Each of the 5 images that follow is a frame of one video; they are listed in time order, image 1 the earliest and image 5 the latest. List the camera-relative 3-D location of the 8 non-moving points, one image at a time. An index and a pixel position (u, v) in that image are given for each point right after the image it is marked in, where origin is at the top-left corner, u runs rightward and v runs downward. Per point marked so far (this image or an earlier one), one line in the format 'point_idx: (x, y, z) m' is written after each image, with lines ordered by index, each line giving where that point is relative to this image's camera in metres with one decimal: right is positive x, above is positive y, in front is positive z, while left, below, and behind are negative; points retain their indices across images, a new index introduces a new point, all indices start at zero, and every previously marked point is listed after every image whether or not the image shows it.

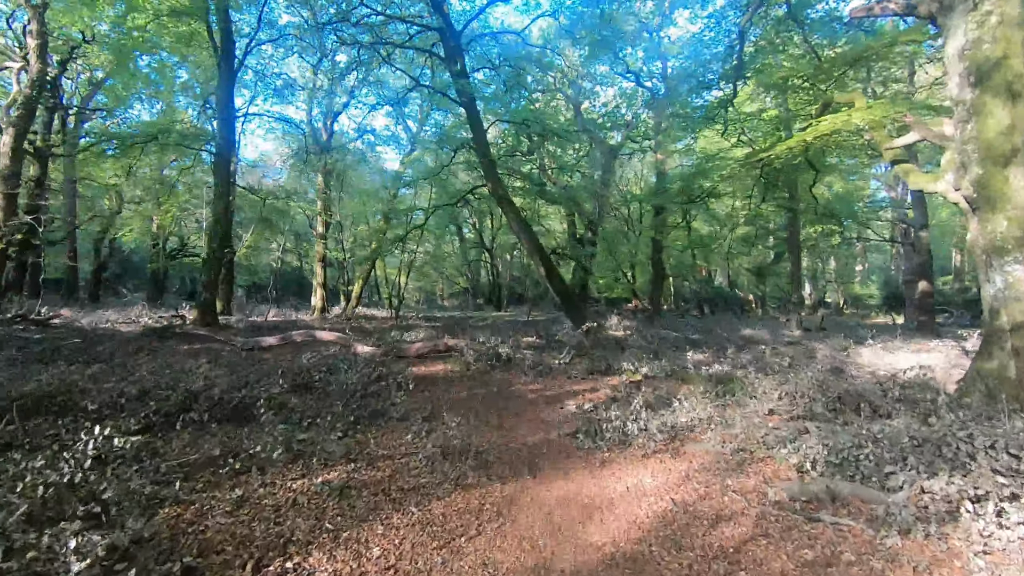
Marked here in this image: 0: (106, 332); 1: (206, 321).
0: (-7.5, -0.8, +9.8) m
1: (-6.7, -0.7, +11.6) m
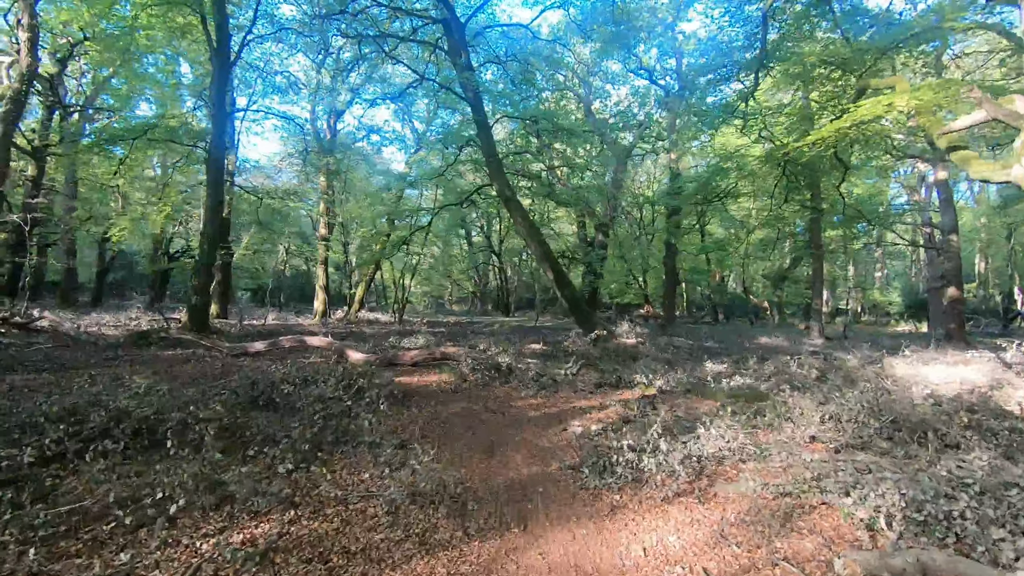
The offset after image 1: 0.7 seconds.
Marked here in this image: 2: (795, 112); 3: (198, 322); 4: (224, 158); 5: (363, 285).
0: (-7.4, -0.9, +9.3) m
1: (-6.6, -0.8, +11.1) m
2: (+5.4, +3.3, +10.2) m
3: (-6.5, -0.7, +11.1) m
4: (-6.2, +2.9, +11.6) m
5: (-5.3, +0.1, +19.0) m
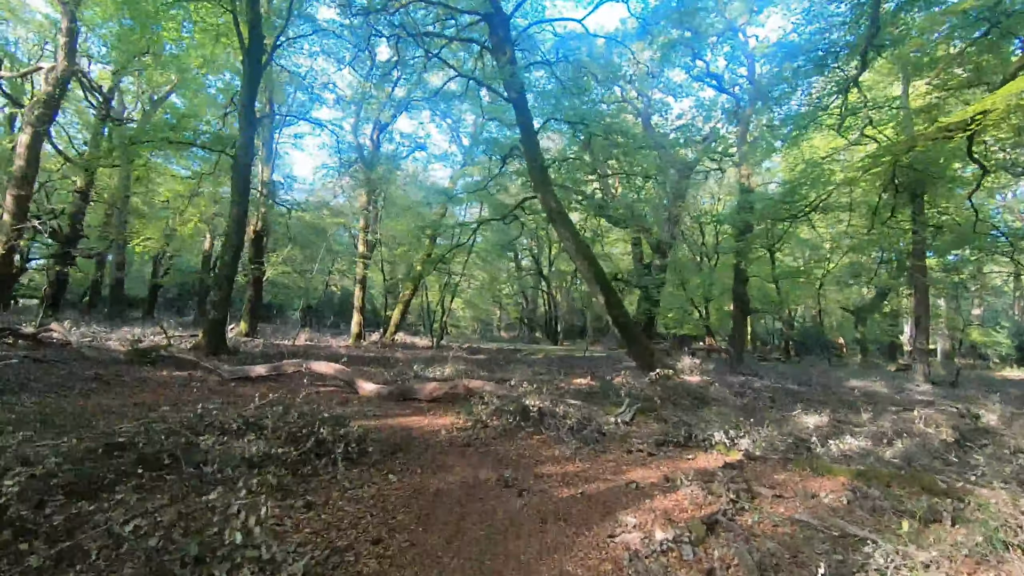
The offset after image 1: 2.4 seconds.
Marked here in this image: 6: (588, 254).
0: (-6.8, -1.0, +8.5) m
1: (-5.8, -1.1, +10.2) m
2: (+6.1, +2.8, +8.3) m
3: (-5.7, -1.0, +10.2) m
4: (-5.3, +2.5, +10.8) m
5: (-3.7, -0.6, +17.9) m
6: (+1.5, +0.7, +10.5) m
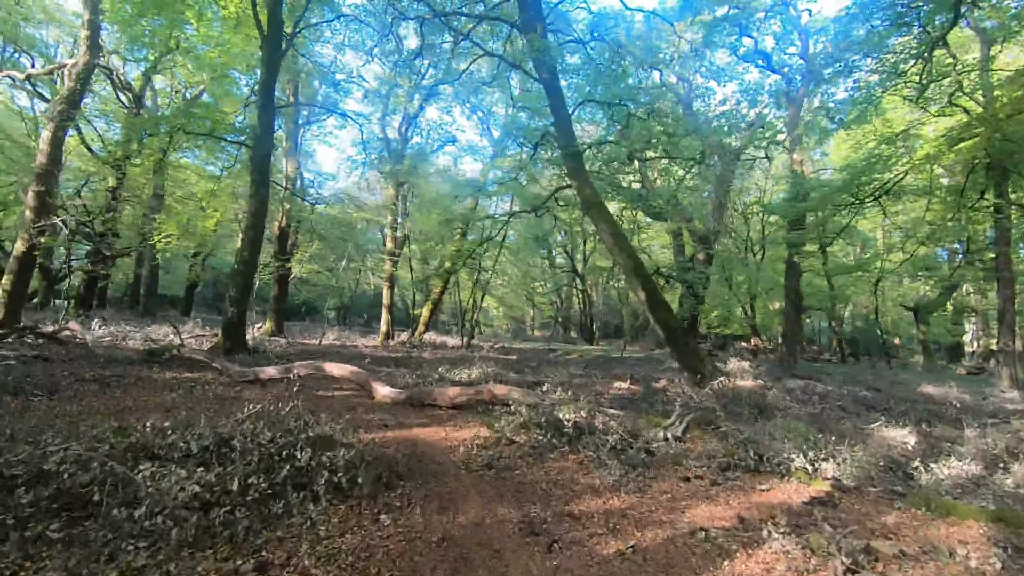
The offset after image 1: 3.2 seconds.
0: (-6.3, -1.0, +8.2) m
1: (-5.2, -1.0, +9.8) m
2: (+6.6, +2.9, +7.2) m
3: (-5.1, -0.9, +9.7) m
4: (-4.7, +2.6, +10.4) m
5: (-2.7, -0.6, +17.4) m
6: (+2.1, +0.8, +9.6) m
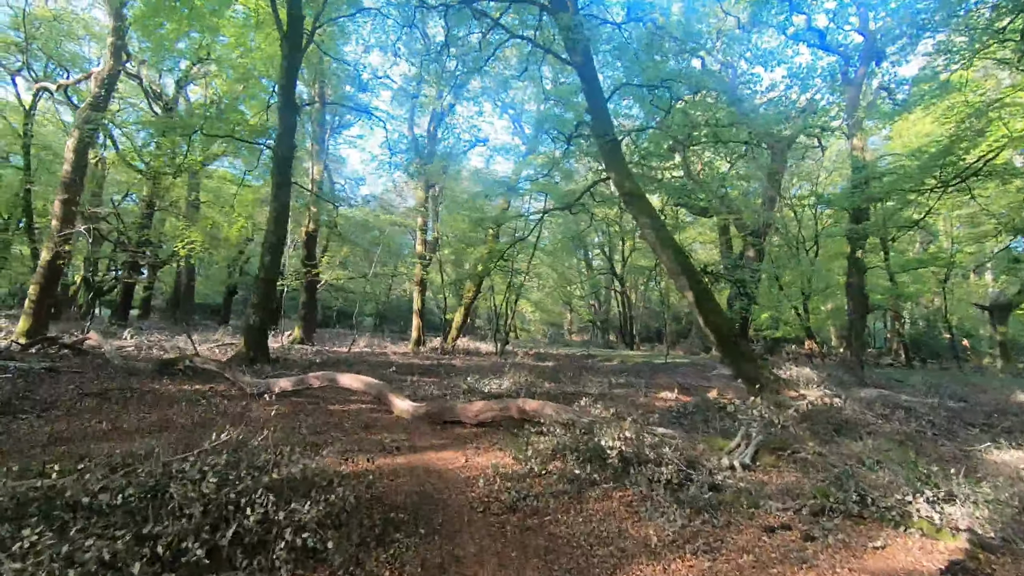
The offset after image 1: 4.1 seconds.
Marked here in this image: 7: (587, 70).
0: (-5.8, -1.1, +7.9) m
1: (-4.6, -1.1, +9.4) m
2: (+6.9, +3.0, +6.0) m
3: (-4.5, -1.0, +9.3) m
4: (-4.1, +2.5, +10.0) m
5: (-1.5, -0.7, +16.8) m
6: (+2.6, +0.8, +8.8) m
7: (+1.4, +3.9, +9.6) m
